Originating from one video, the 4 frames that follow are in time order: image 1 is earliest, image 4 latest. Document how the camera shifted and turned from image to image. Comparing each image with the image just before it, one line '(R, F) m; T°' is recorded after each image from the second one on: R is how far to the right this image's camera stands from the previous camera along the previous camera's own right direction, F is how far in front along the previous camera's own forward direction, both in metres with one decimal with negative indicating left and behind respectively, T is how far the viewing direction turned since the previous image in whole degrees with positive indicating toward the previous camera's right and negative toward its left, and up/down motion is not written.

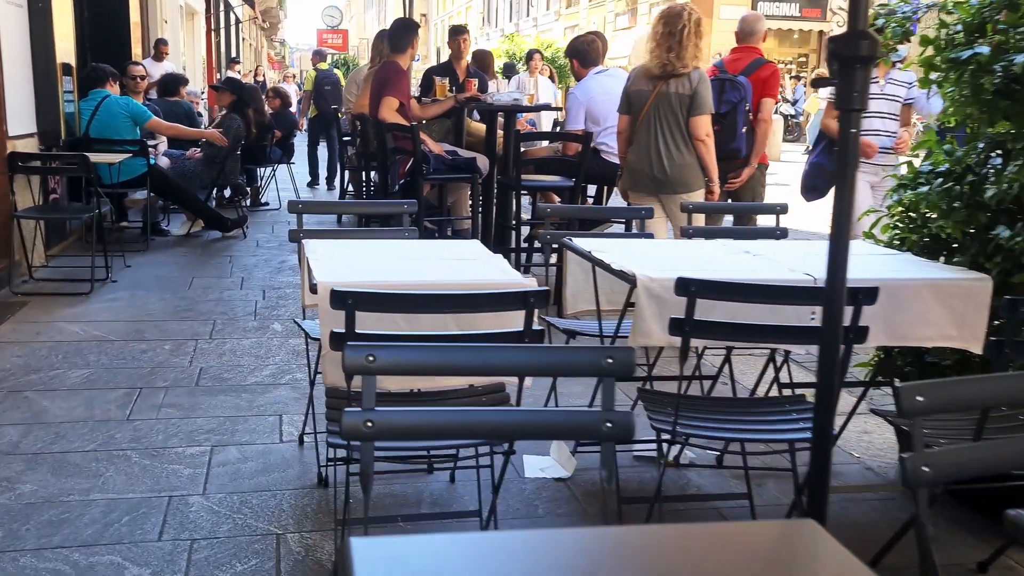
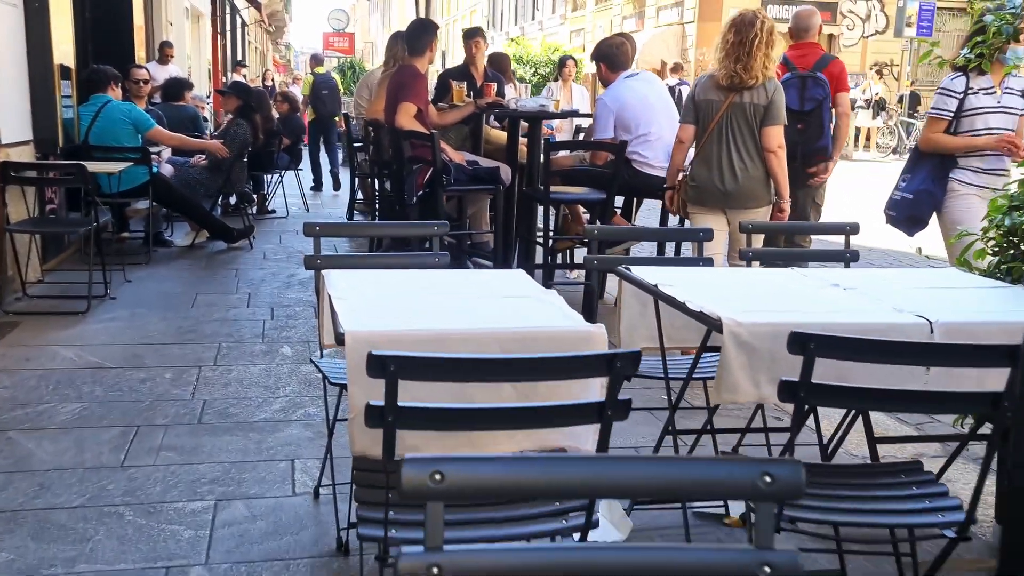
(-0.1, +0.4) m; 0°
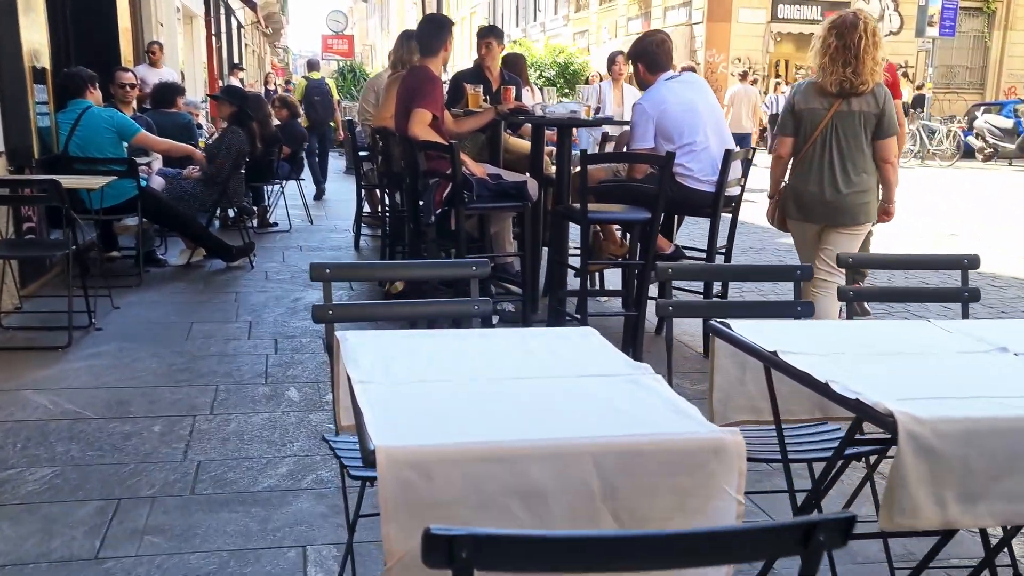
(-0.2, +0.6) m; 0°
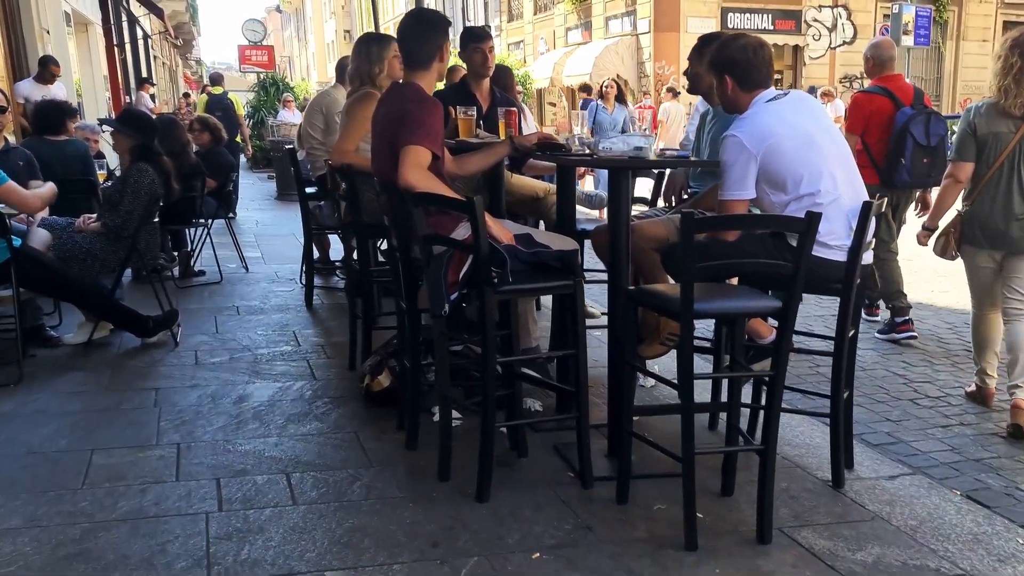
(-0.5, +1.6) m; +4°
